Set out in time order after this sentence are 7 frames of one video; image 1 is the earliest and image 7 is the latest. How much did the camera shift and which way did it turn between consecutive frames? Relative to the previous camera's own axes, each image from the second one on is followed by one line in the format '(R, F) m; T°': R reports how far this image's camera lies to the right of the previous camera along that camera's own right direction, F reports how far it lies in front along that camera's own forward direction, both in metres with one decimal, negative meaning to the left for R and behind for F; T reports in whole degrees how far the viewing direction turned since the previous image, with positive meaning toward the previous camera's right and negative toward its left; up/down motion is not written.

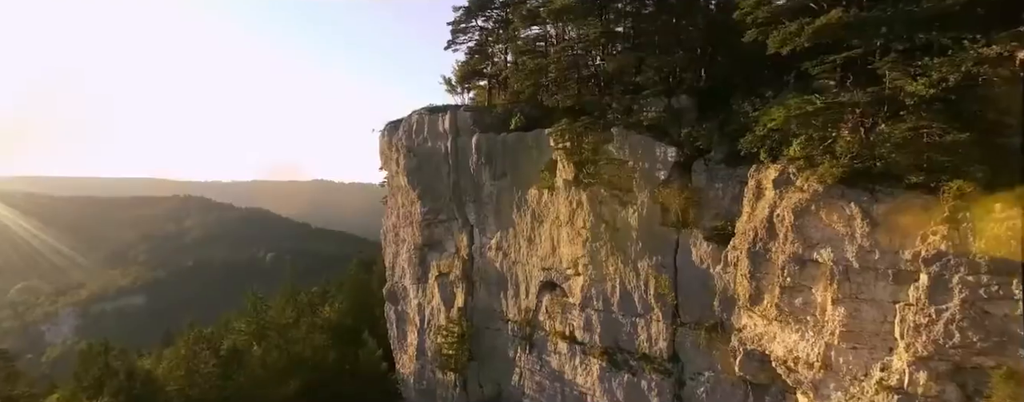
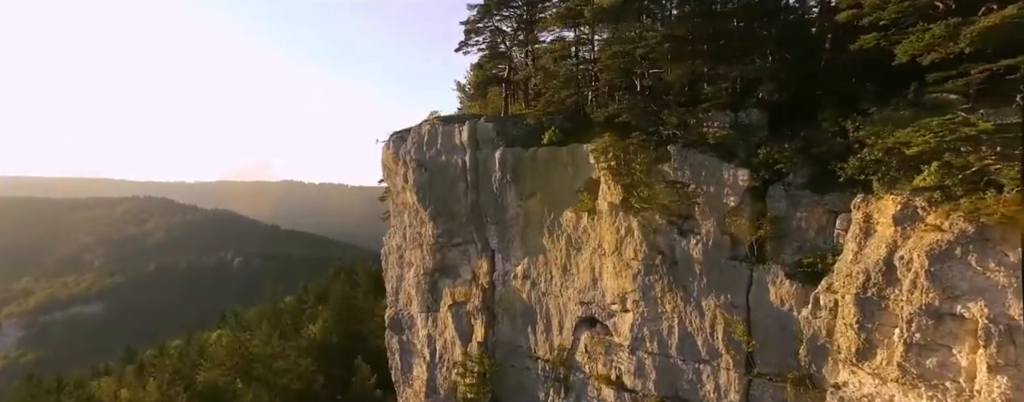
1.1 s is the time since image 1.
(-2.1, +2.7) m; +3°
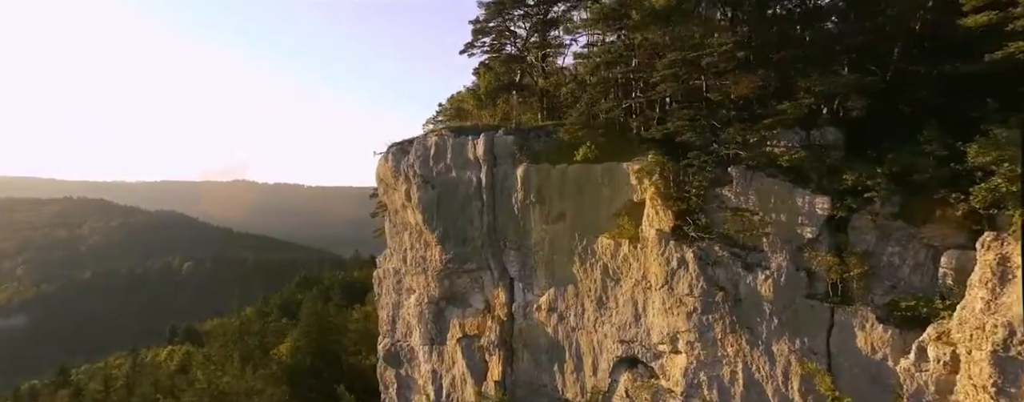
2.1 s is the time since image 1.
(-2.1, +2.5) m; +4°
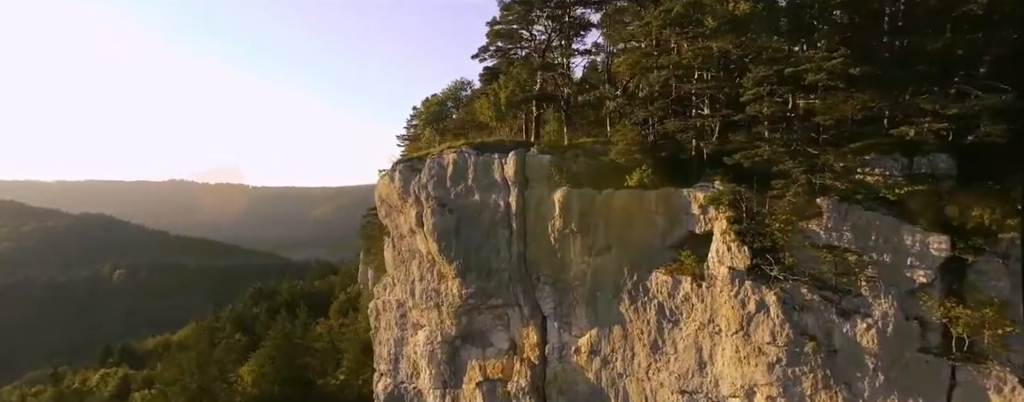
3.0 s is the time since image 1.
(-2.5, +2.6) m; +5°
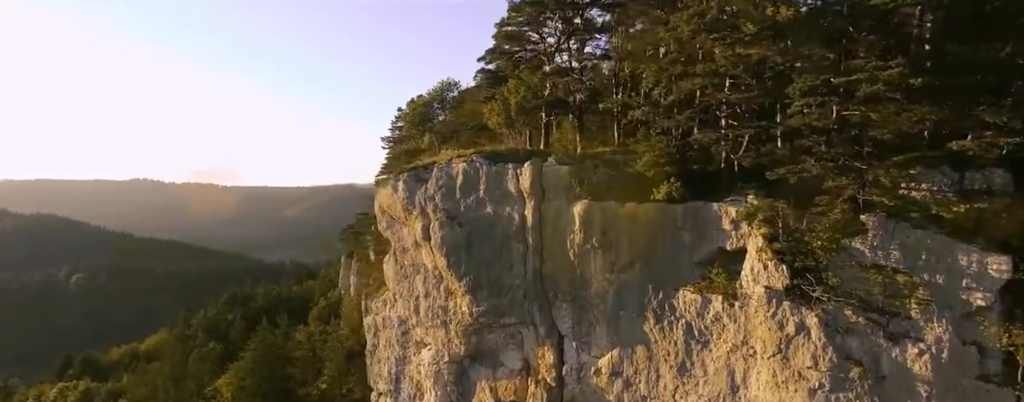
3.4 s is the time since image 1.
(-1.2, +1.1) m; +3°
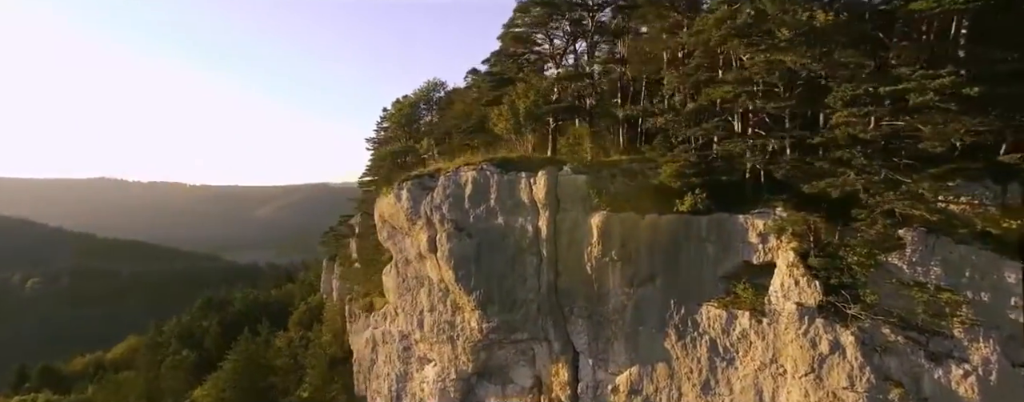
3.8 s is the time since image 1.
(-1.0, +0.8) m; +2°
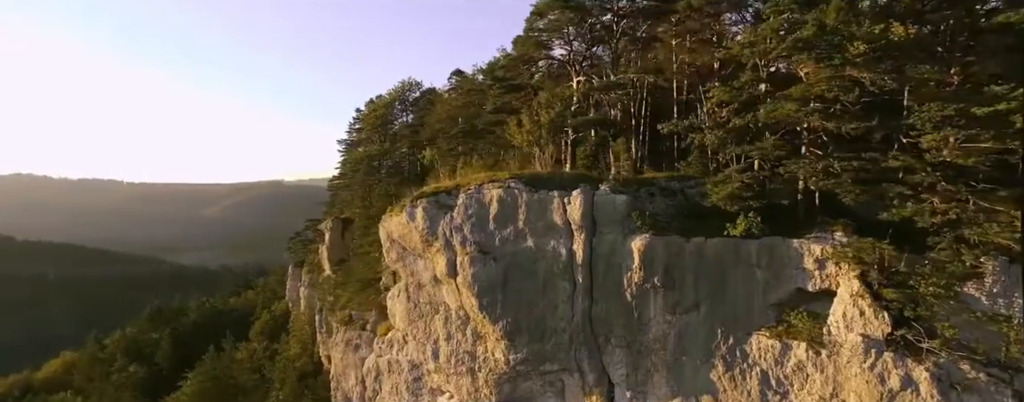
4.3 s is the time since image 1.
(-1.9, +1.4) m; +4°
